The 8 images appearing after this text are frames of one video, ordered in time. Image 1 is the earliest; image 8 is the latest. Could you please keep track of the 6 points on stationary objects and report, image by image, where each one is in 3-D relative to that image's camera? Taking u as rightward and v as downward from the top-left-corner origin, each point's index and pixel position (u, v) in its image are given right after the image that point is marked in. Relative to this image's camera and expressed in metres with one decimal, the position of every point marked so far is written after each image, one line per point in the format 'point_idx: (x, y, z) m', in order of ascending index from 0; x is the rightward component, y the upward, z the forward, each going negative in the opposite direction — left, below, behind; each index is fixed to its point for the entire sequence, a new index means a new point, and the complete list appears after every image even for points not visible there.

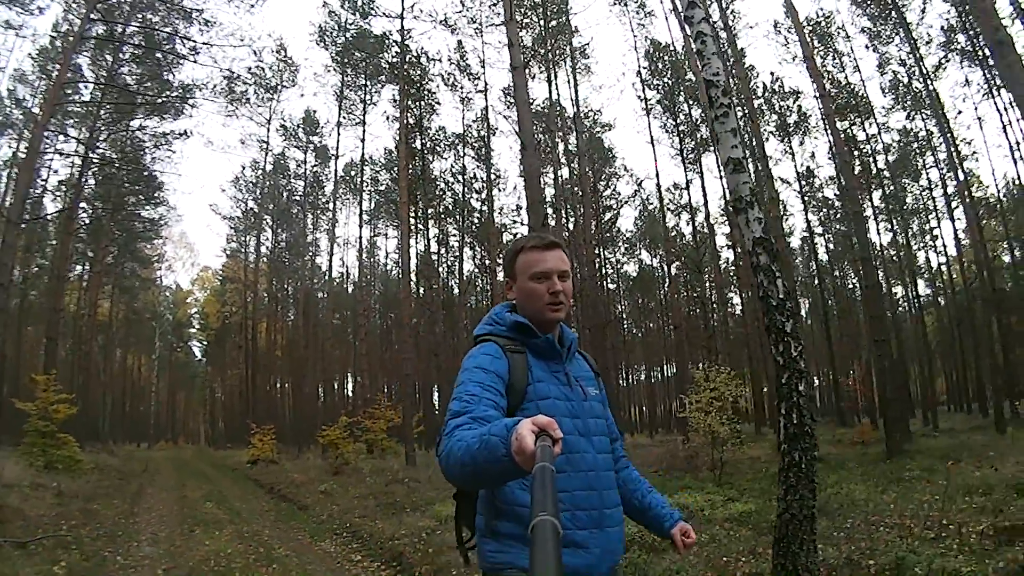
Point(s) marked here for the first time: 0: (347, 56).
0: (-4.4, +6.0, +17.9) m
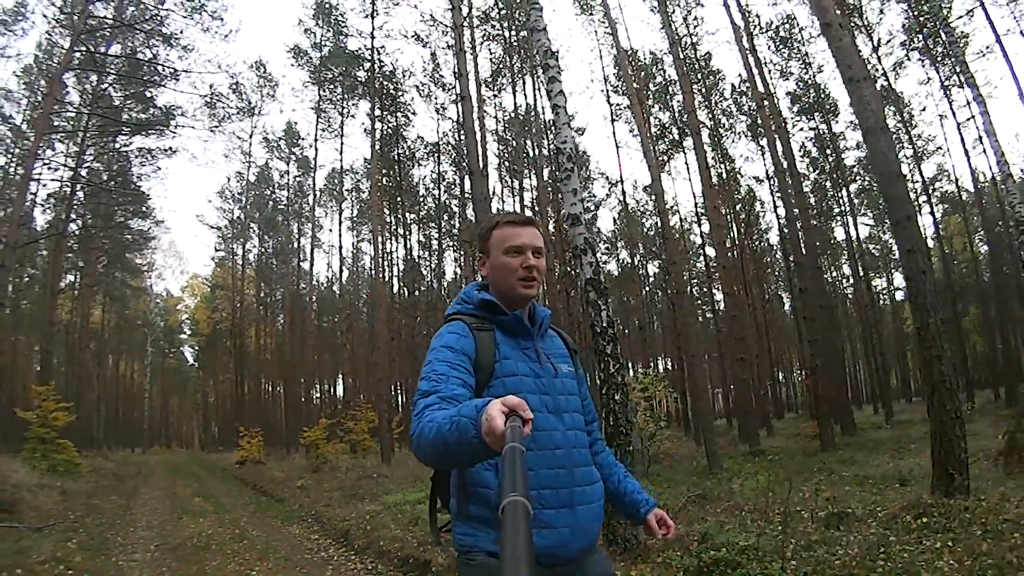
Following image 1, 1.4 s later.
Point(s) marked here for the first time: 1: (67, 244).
0: (-5.2, +5.8, +18.6) m
1: (-12.9, +1.3, +19.7) m
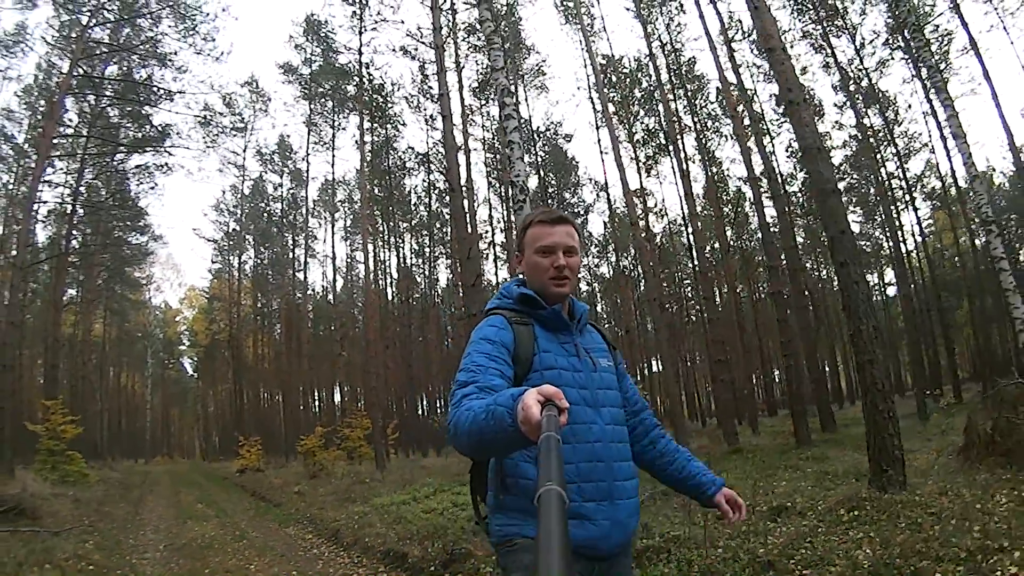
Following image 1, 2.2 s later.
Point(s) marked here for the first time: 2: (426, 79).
0: (-5.6, +5.5, +19.0) m
1: (-13.1, +0.9, +20.1) m
2: (-2.3, +5.7, +18.3) m
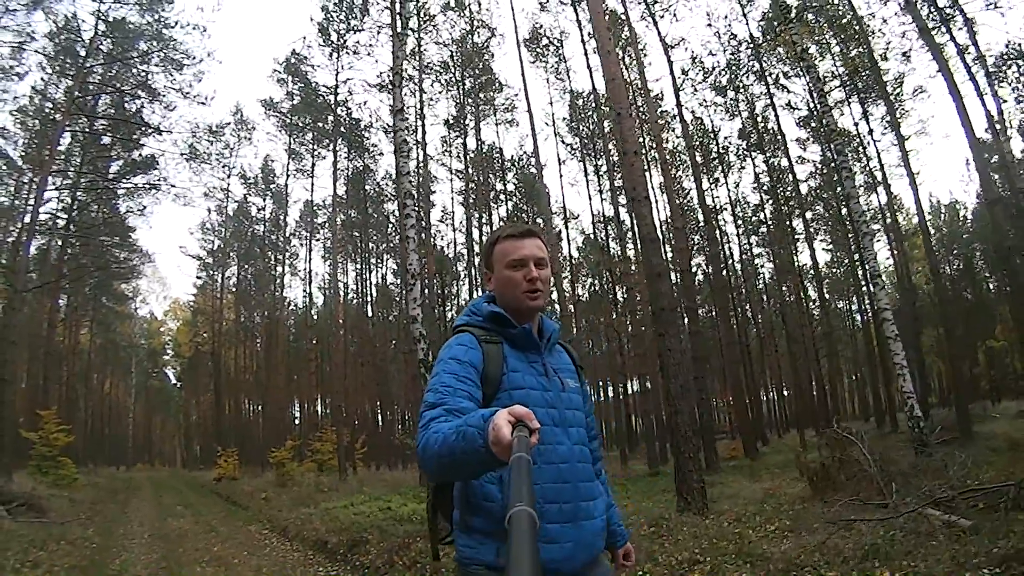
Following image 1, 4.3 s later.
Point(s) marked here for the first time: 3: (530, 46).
0: (-6.4, +4.9, +20.3) m
1: (-14.1, +0.4, +21.1) m
2: (-3.2, +5.1, +19.6) m
3: (+0.5, +7.1, +19.8) m
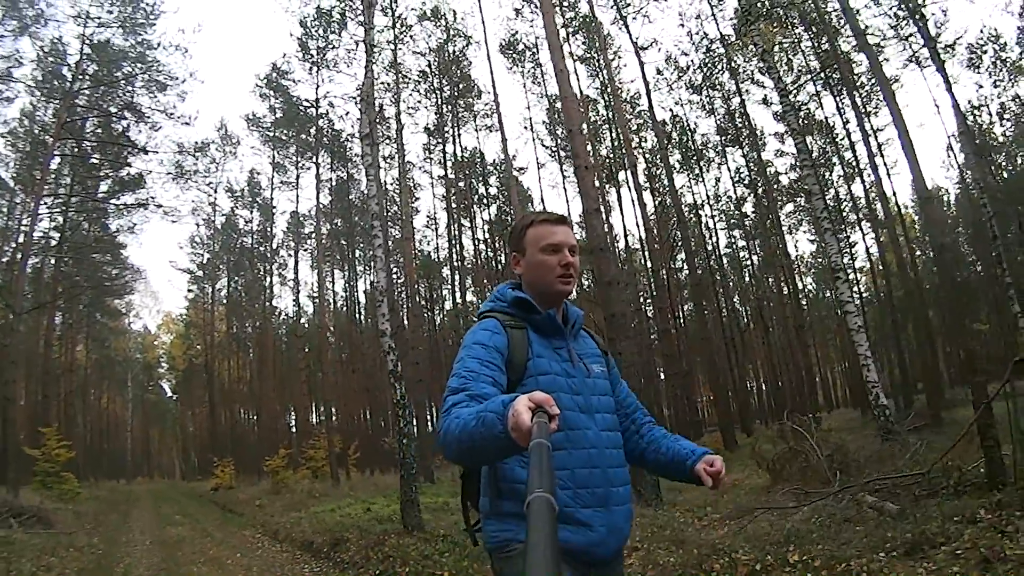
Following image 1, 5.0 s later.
0: (-7.0, +4.6, +20.6) m
1: (-14.5, -0.2, +21.4) m
2: (-3.8, +4.9, +20.0) m
3: (-0.2, +7.0, +20.2) m
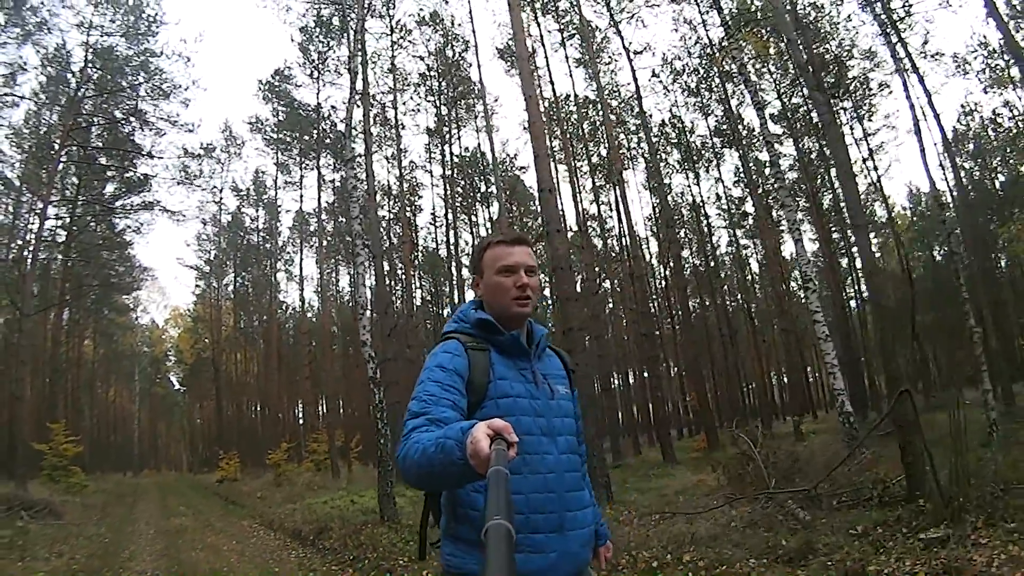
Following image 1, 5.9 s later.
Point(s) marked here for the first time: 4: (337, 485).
0: (-7.0, +4.7, +21.1) m
1: (-14.6, -0.1, +22.0) m
2: (-3.8, +5.0, +20.4) m
3: (-0.2, +7.1, +20.5) m
4: (-3.9, -4.5, +15.5) m
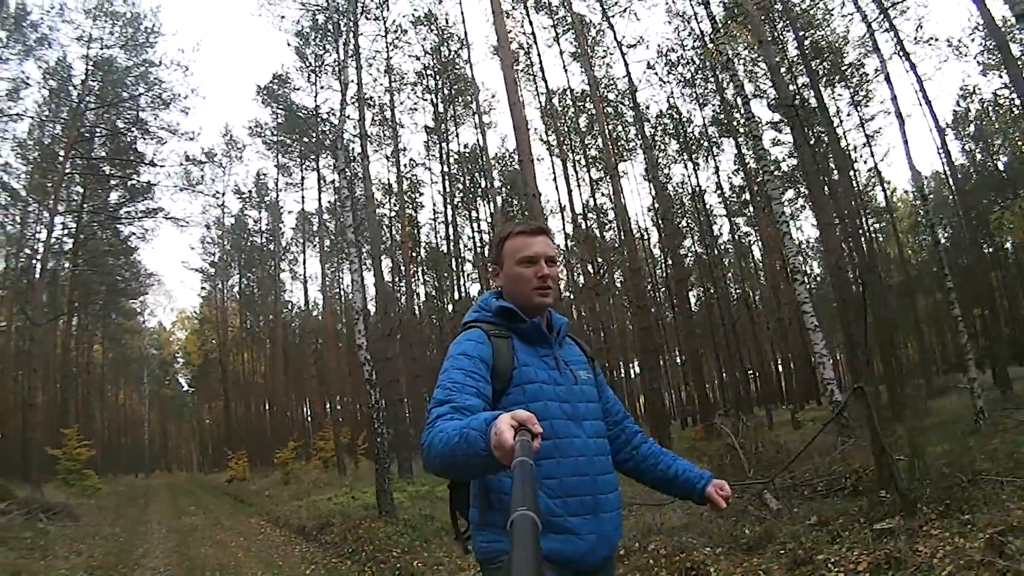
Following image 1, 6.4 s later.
0: (-7.1, +4.7, +21.3) m
1: (-14.5, -0.3, +22.3) m
2: (-3.9, +5.0, +20.6) m
3: (-0.3, +7.2, +20.7) m
4: (-3.8, -4.5, +15.8) m
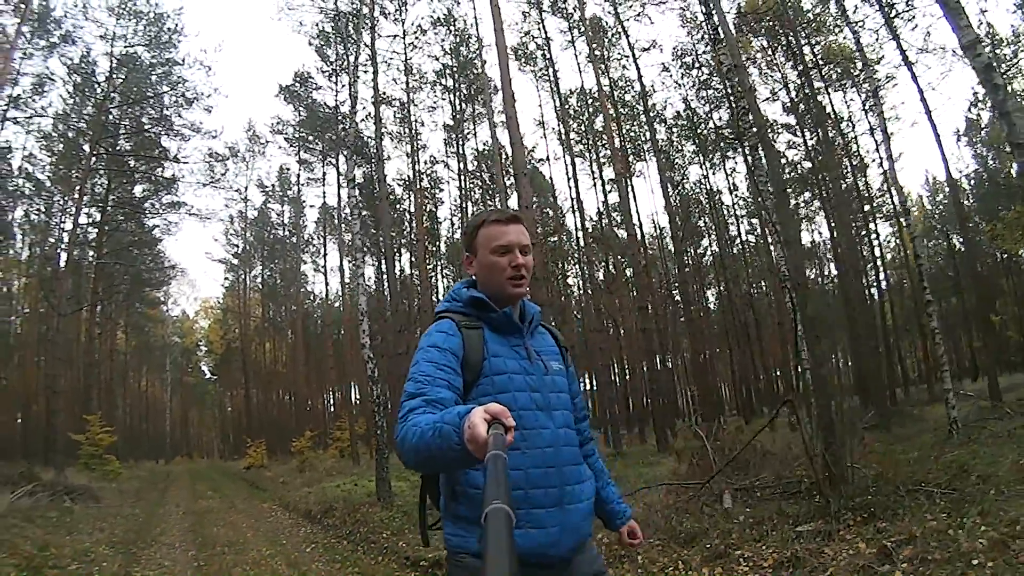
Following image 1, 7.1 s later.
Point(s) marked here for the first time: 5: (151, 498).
0: (-6.6, +4.9, +21.8) m
1: (-14.1, +0.1, +23.1) m
2: (-3.4, +5.2, +21.0) m
3: (+0.2, +7.3, +20.9) m
4: (-3.6, -4.4, +16.3) m
5: (-8.0, -4.7, +15.1) m
